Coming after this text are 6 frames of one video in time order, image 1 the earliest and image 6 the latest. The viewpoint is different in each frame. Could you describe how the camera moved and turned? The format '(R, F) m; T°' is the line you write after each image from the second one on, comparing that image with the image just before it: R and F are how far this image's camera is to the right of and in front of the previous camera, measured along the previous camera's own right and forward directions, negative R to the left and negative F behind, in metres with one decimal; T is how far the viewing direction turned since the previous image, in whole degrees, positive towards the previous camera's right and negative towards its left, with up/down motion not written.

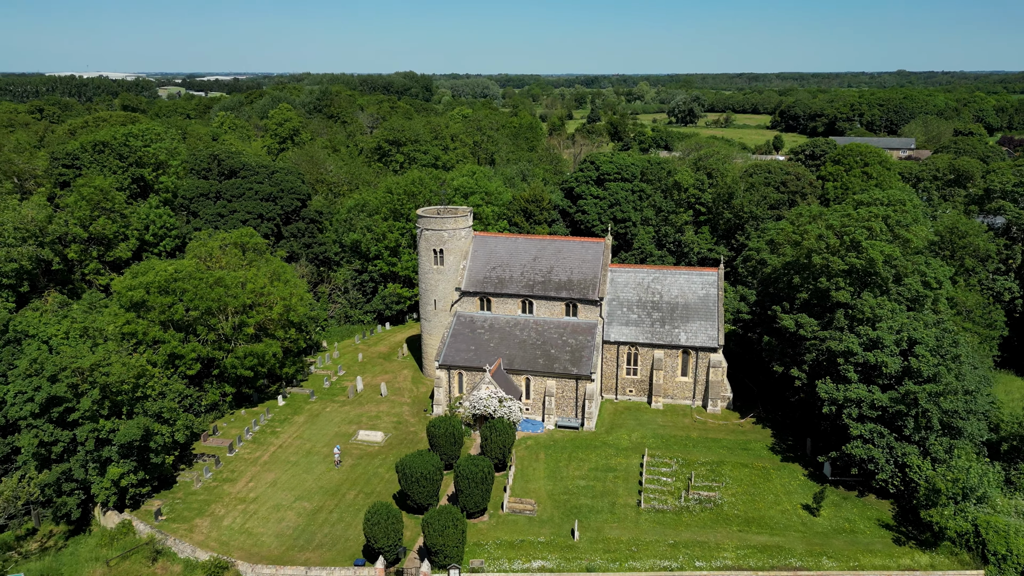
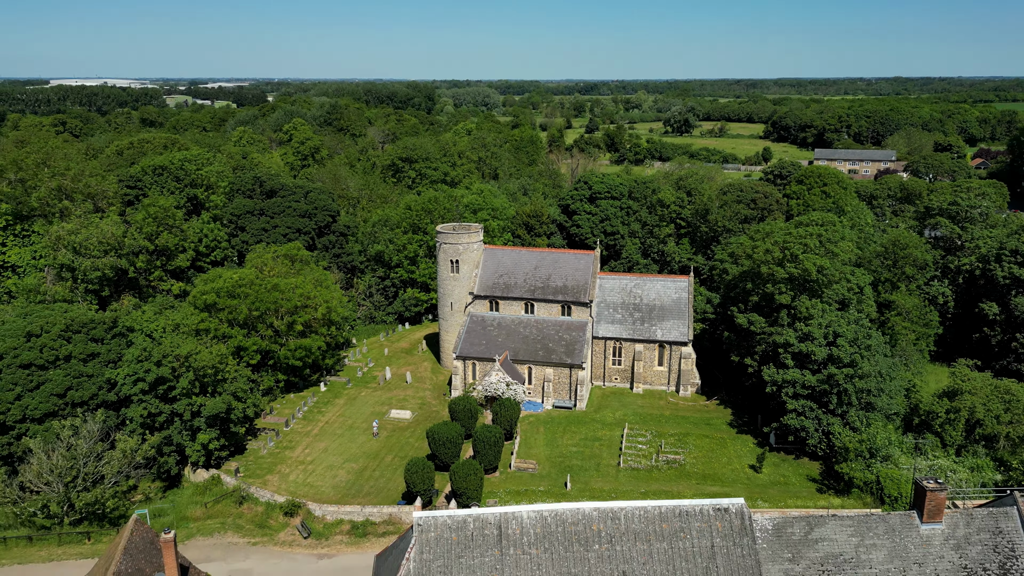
(-0.3, -6.4) m; 0°
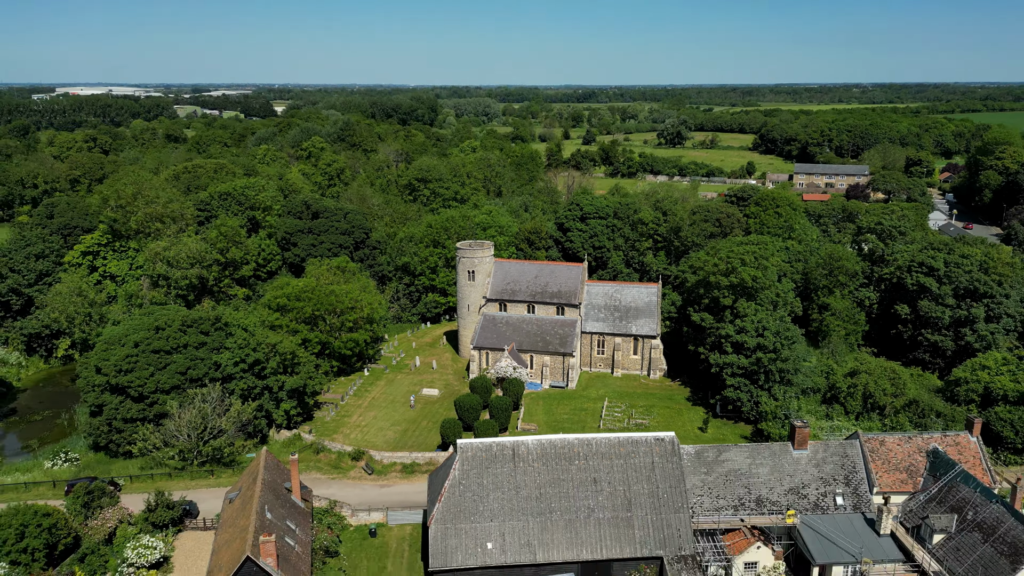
(-0.4, -10.0) m; 0°
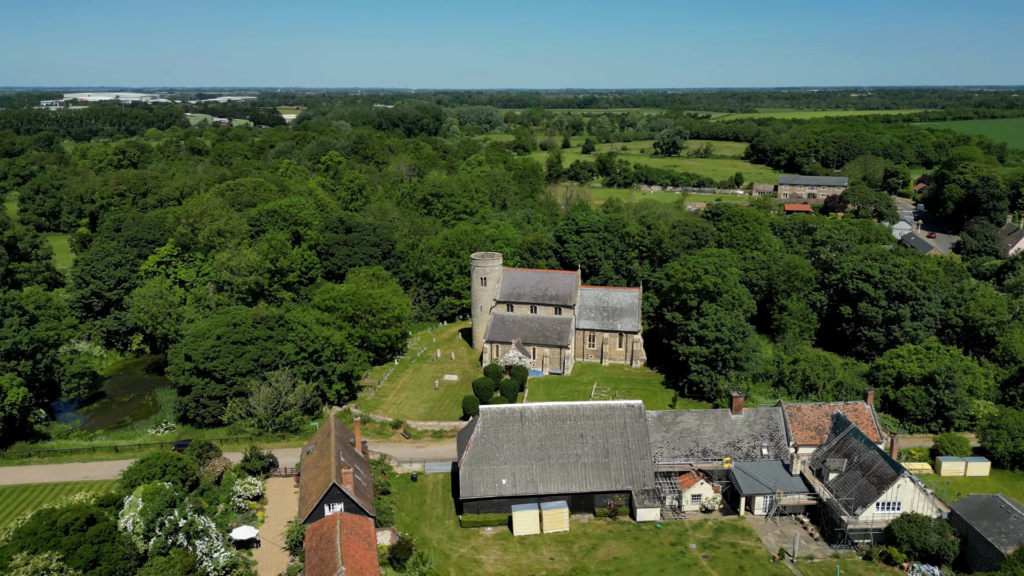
(-0.4, -9.9) m; 0°
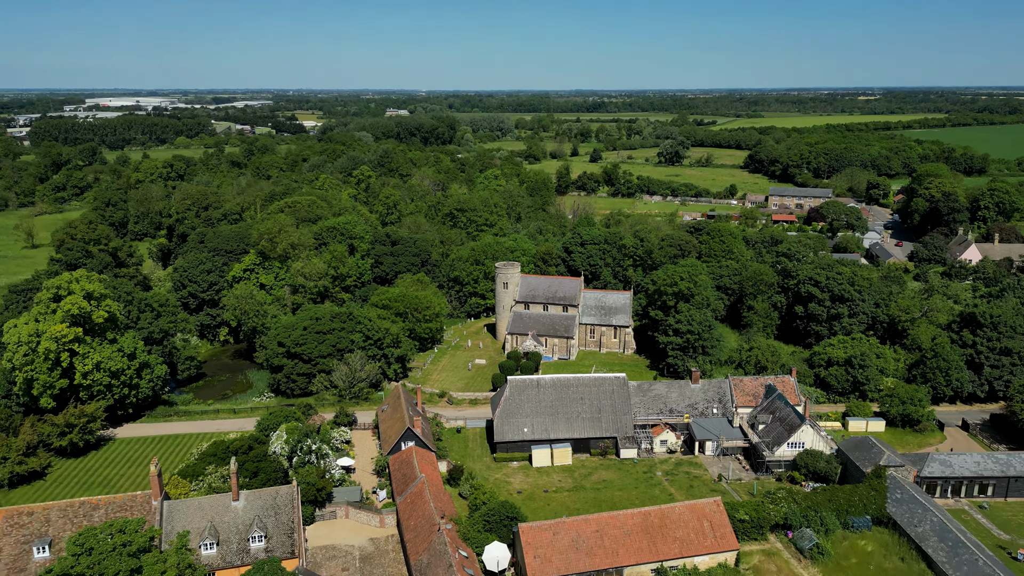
(-0.8, -14.9) m; -1°
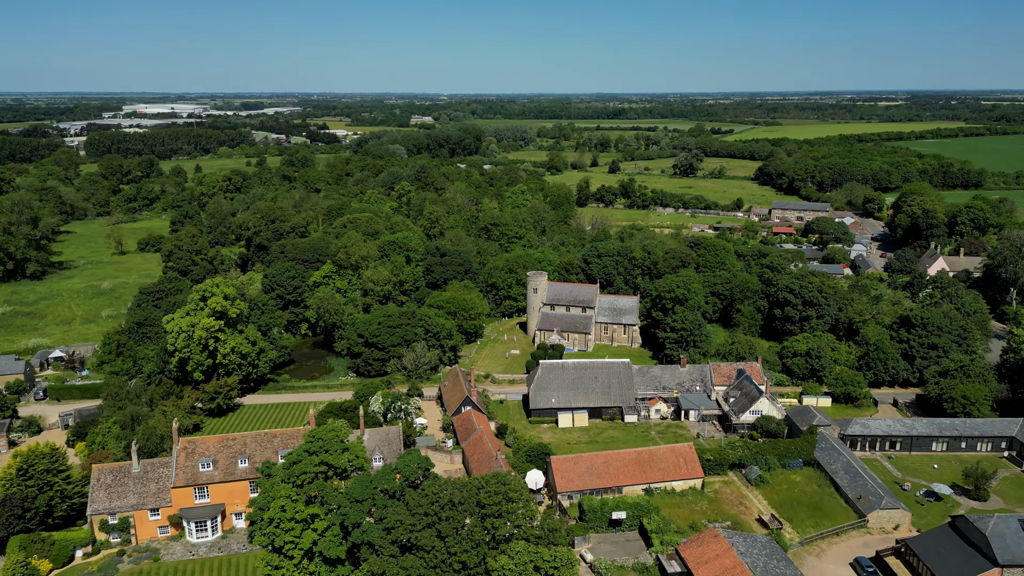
(-1.2, -17.3) m; -2°
